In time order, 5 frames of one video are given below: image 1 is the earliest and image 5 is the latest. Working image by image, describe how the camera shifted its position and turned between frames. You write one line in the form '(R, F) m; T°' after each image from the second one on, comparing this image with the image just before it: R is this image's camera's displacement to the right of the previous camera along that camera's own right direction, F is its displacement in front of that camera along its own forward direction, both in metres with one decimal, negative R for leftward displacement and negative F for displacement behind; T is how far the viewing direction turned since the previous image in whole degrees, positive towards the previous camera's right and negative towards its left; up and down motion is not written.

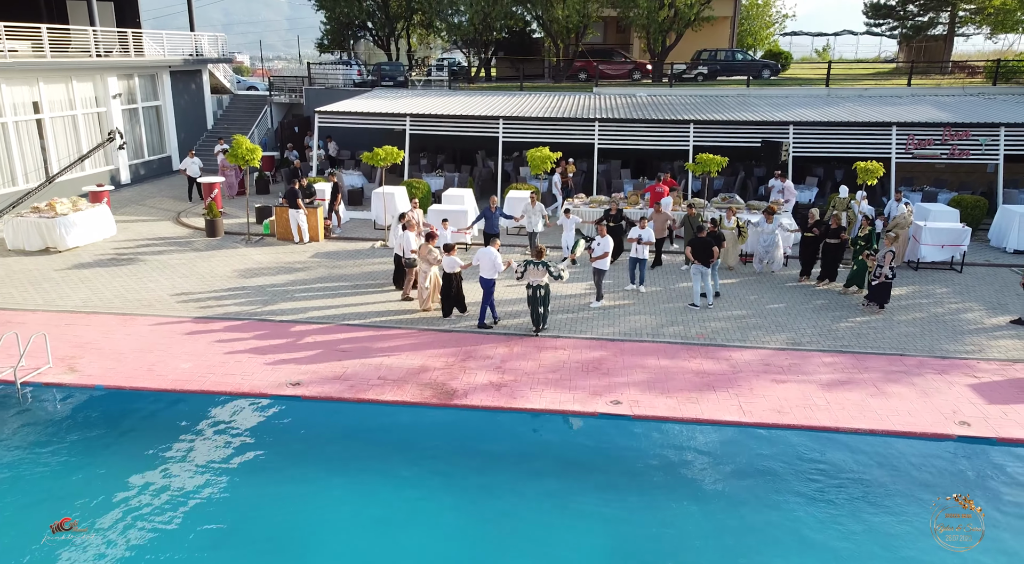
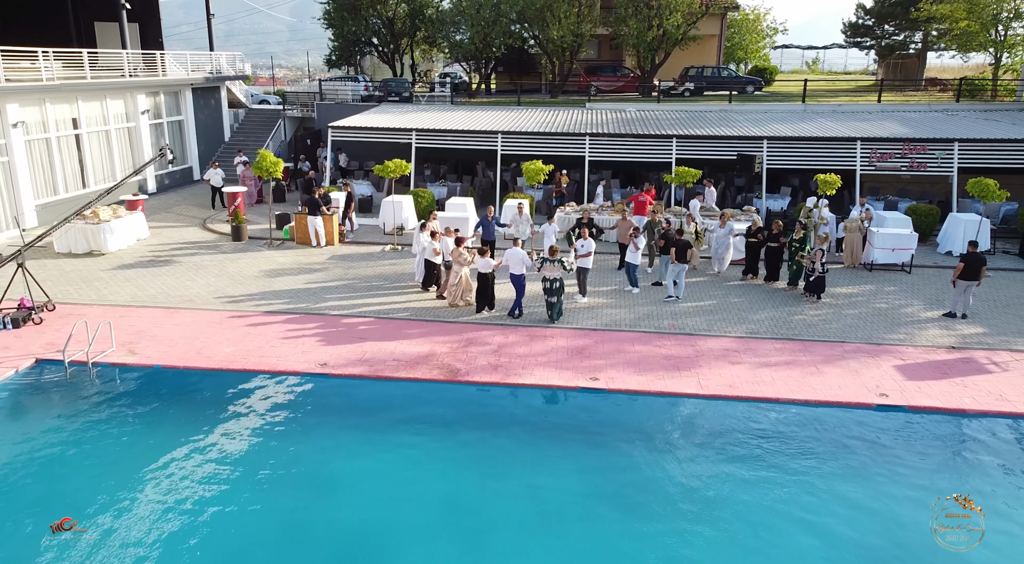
(+0.1, -1.8) m; 0°
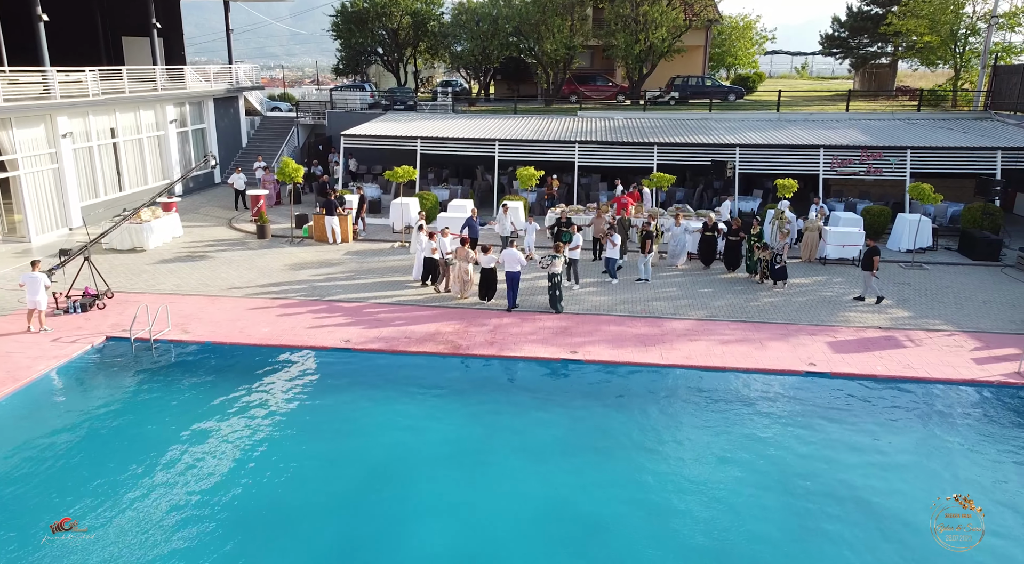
(+0.1, -2.2) m; 0°
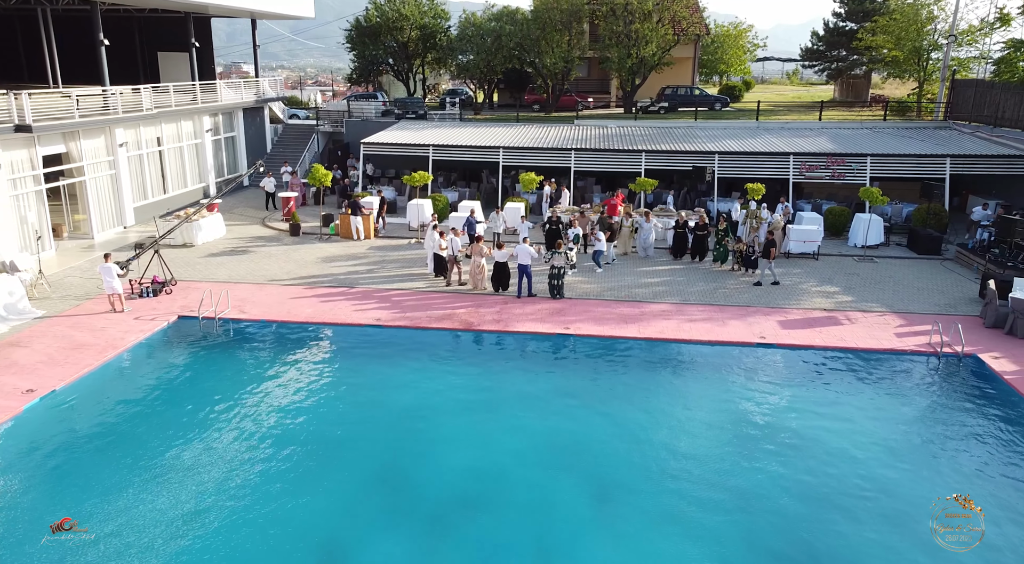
(-0.1, -2.8) m; 0°
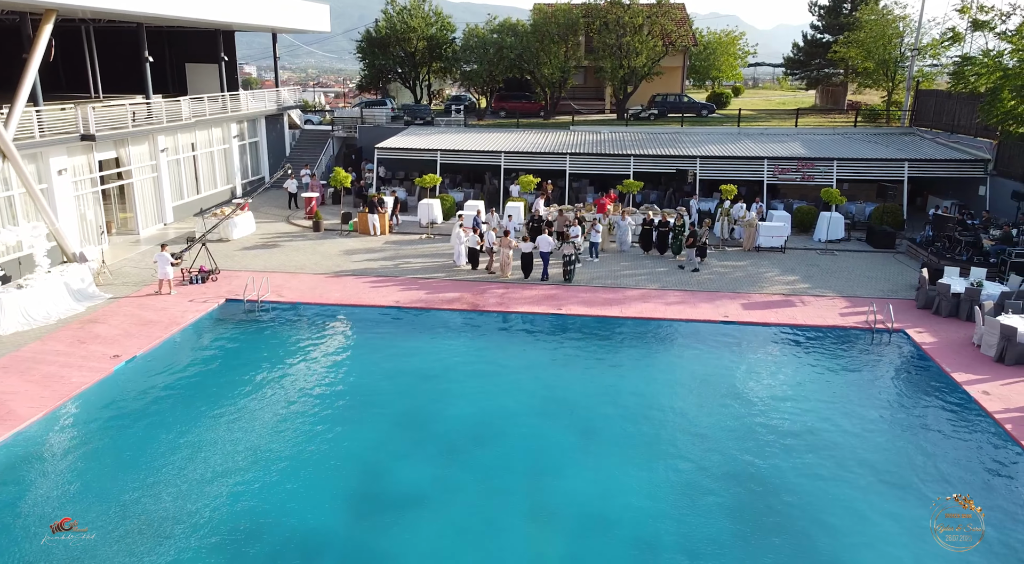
(0.0, -2.7) m; 0°
